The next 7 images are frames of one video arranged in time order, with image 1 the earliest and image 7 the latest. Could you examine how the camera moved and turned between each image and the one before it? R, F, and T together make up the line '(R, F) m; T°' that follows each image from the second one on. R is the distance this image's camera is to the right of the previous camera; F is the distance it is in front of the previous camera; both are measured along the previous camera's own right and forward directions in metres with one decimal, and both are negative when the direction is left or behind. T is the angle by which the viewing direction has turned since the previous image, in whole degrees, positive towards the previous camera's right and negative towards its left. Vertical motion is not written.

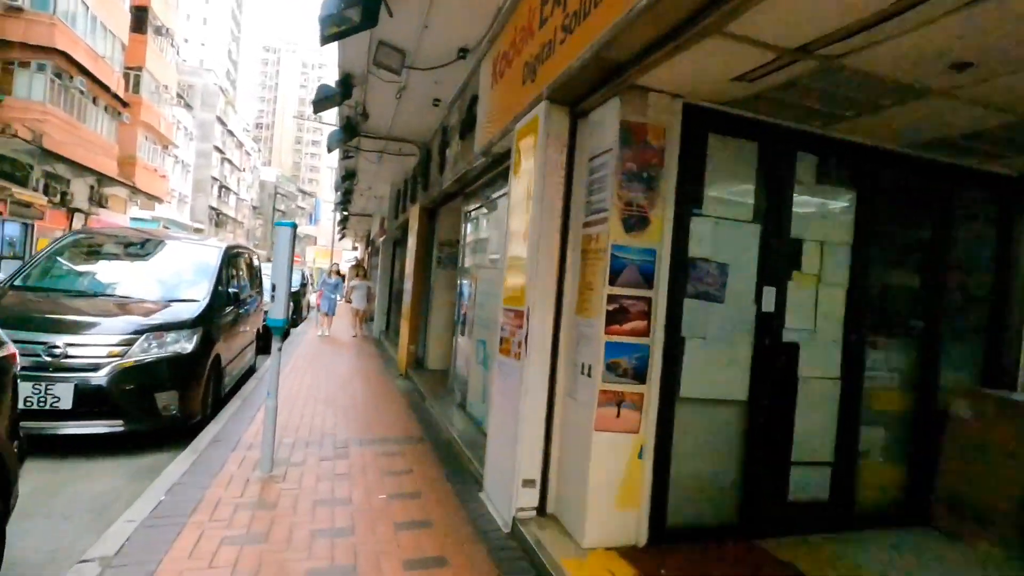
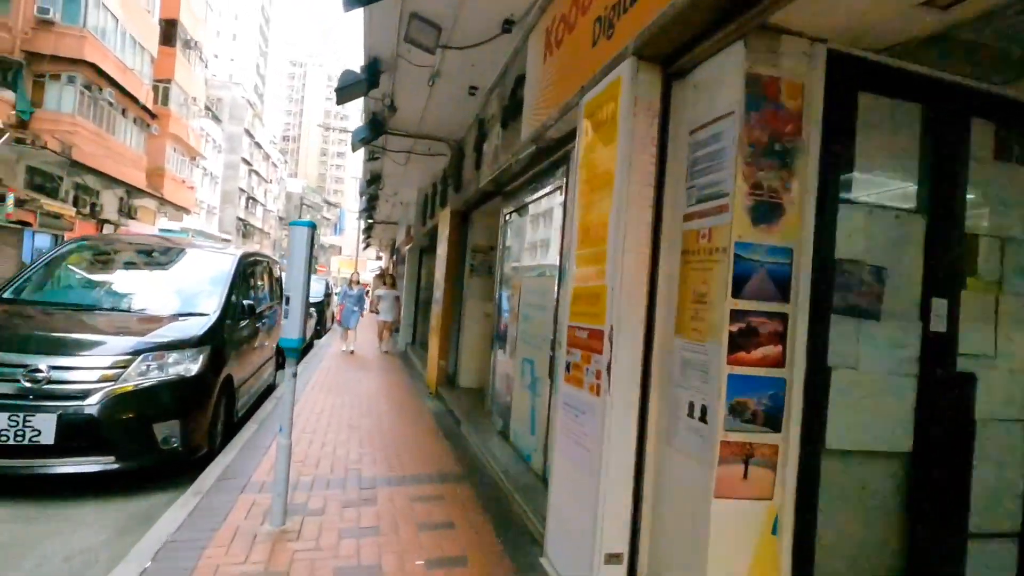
(-0.3, +0.8) m; -2°
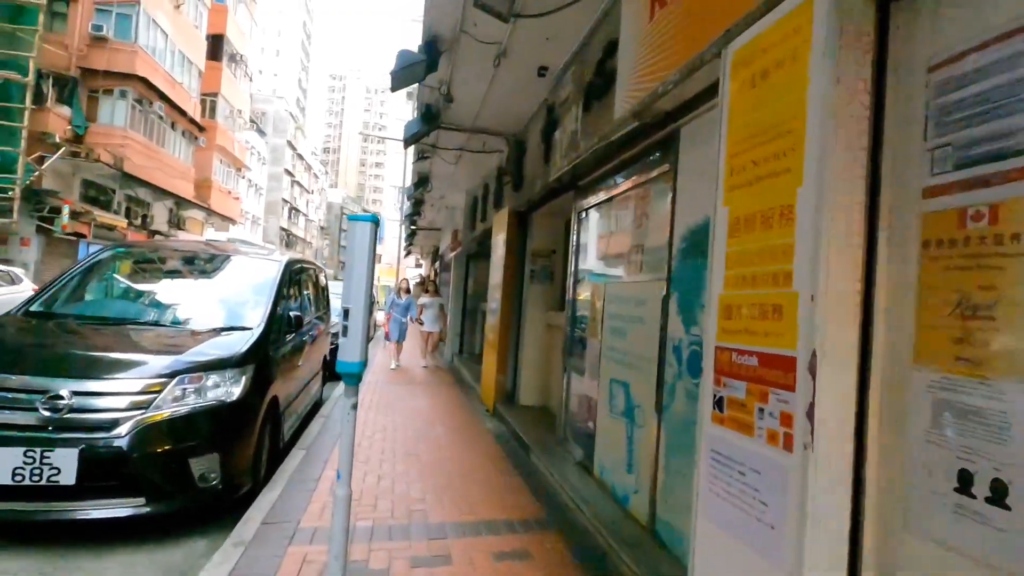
(-0.4, +0.8) m; -4°
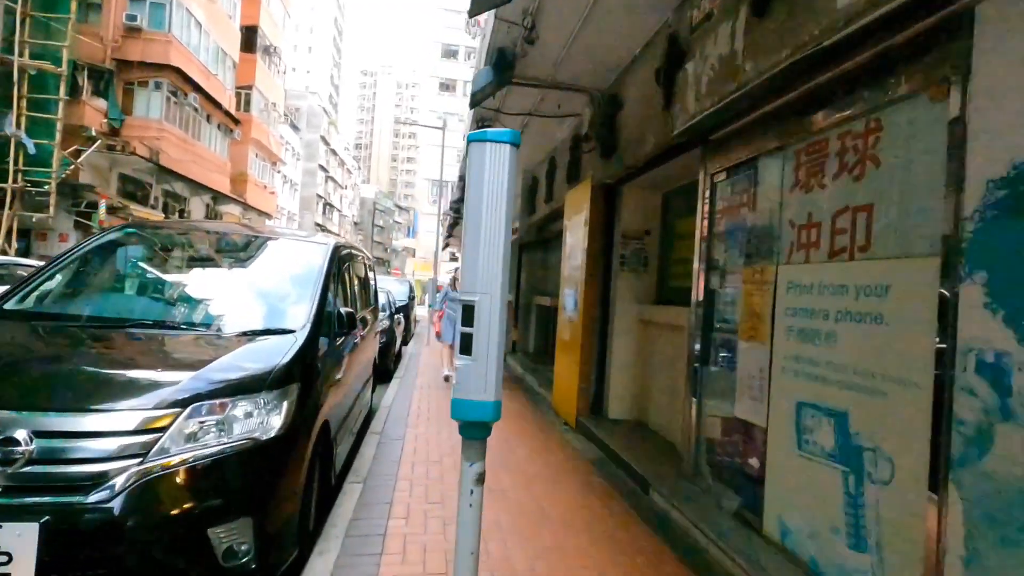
(-0.7, +1.3) m; -3°
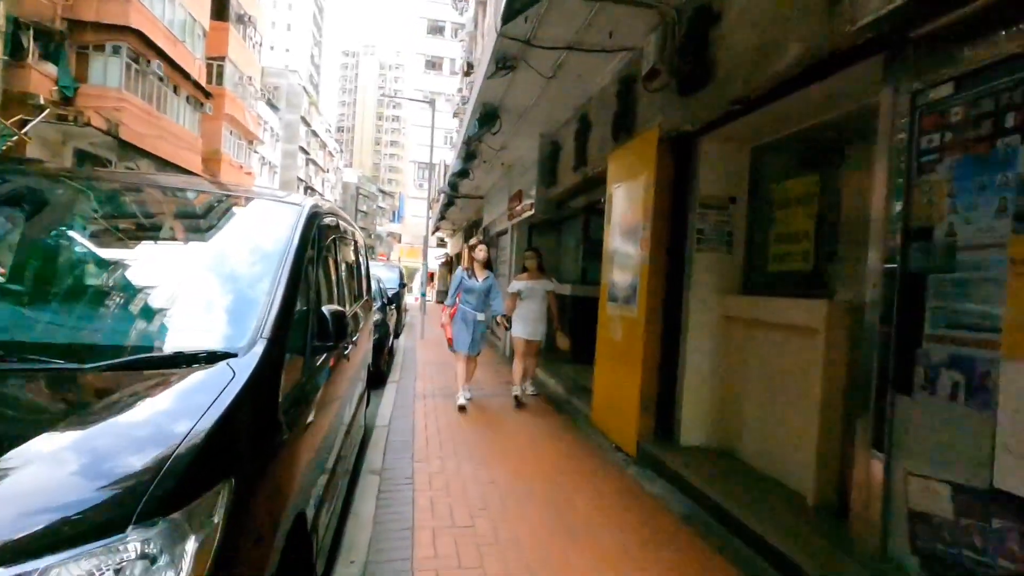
(-0.5, +1.6) m; +2°
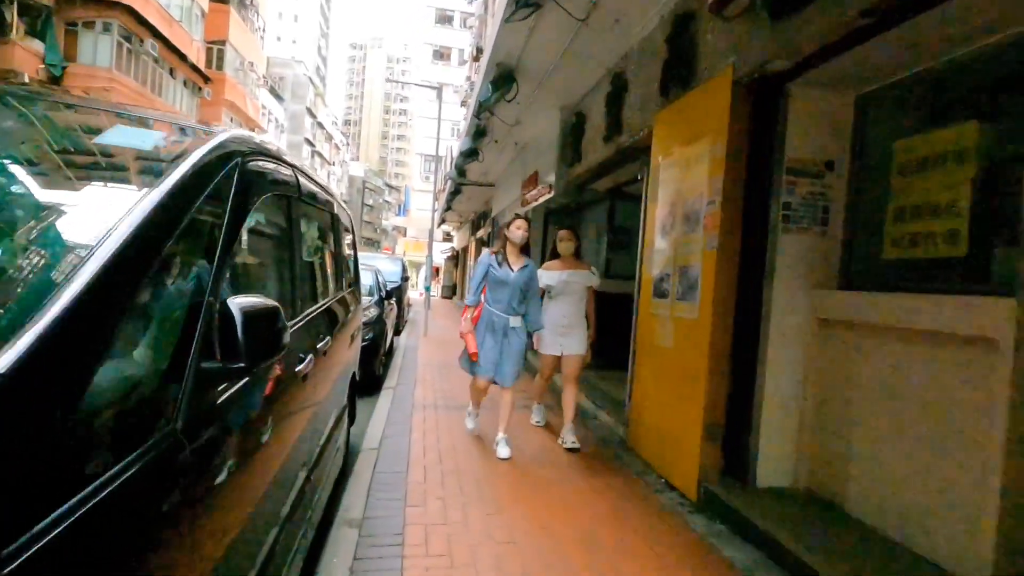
(-0.1, +1.1) m; -1°
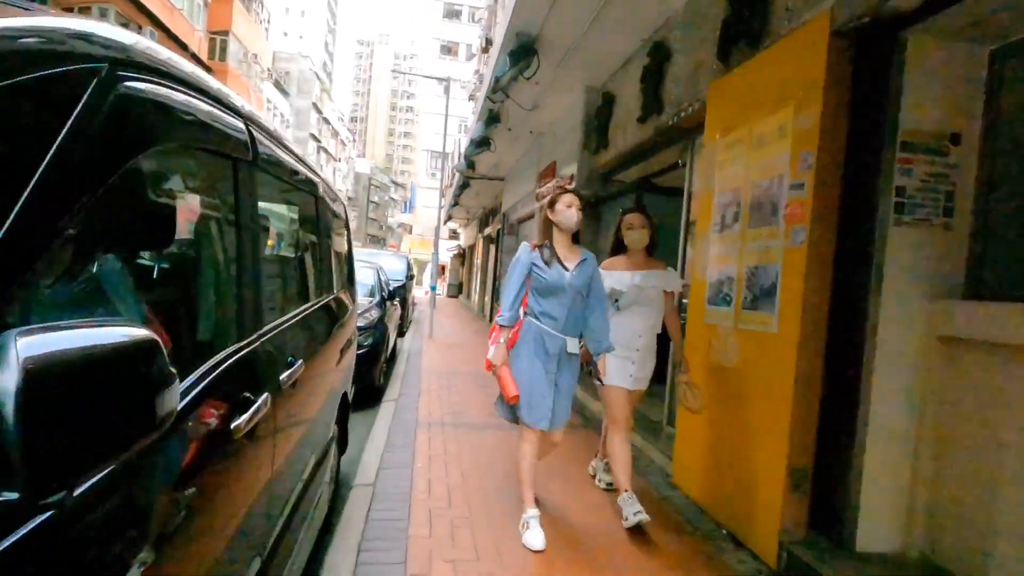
(-0.1, +0.8) m; -1°
